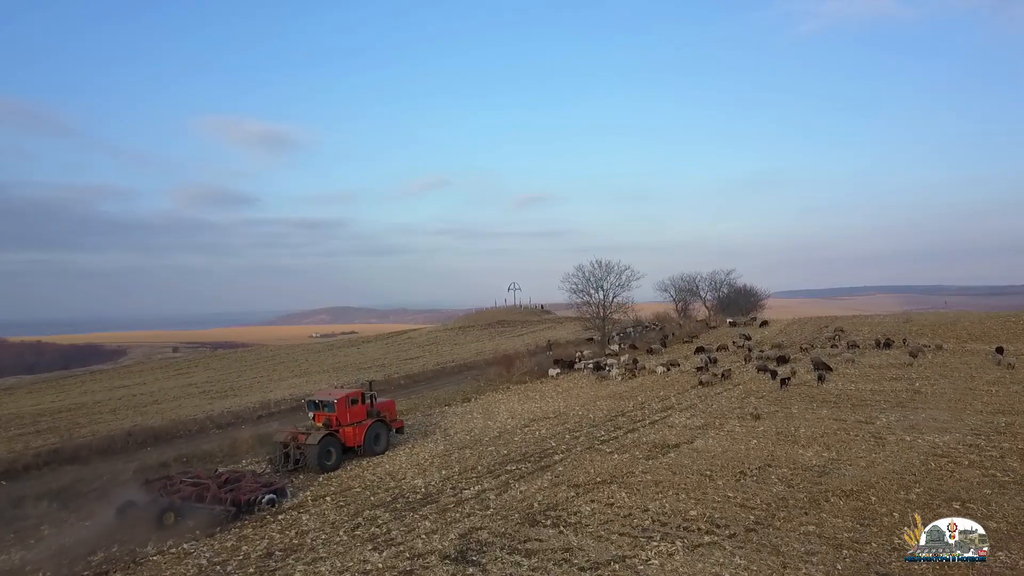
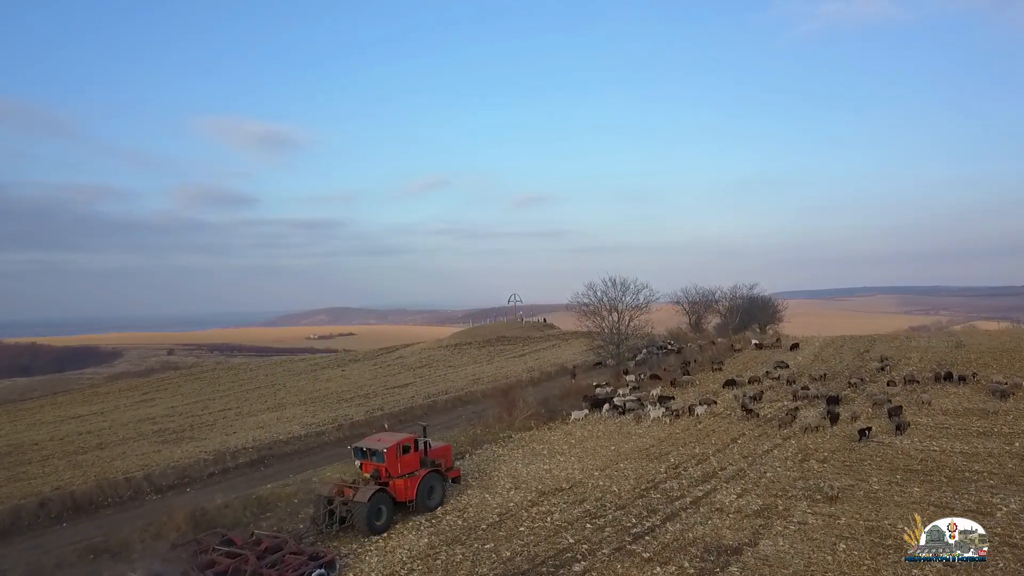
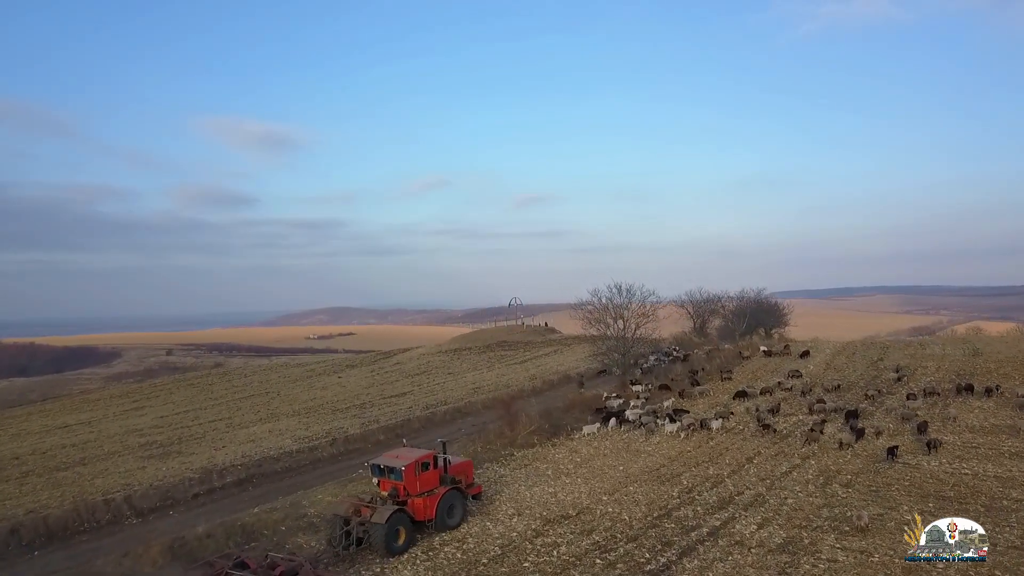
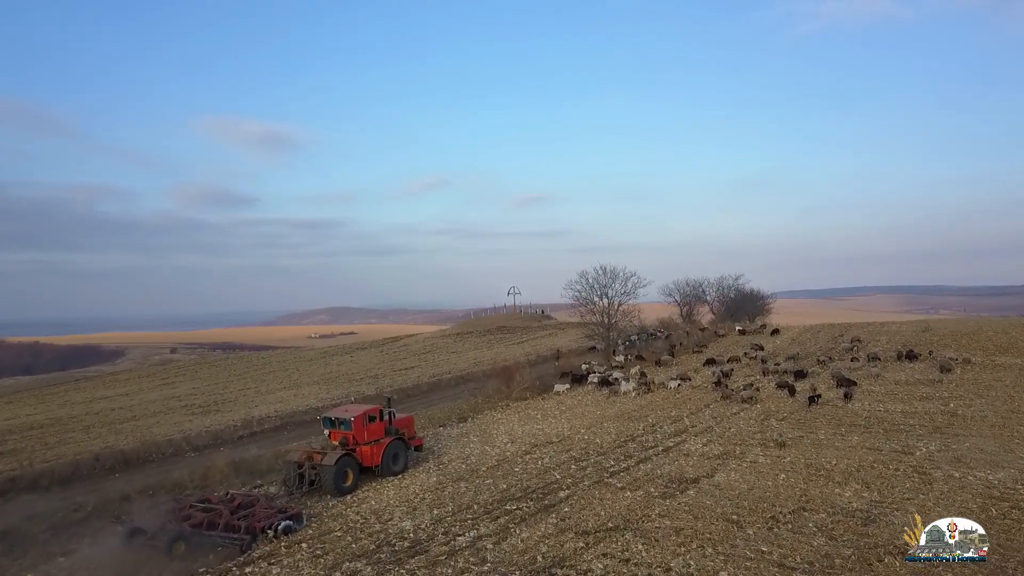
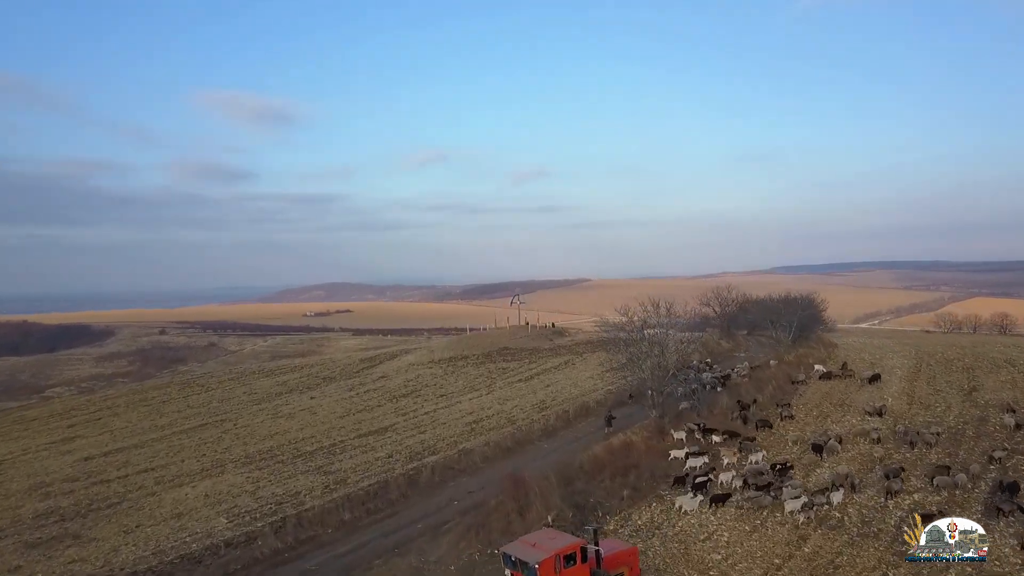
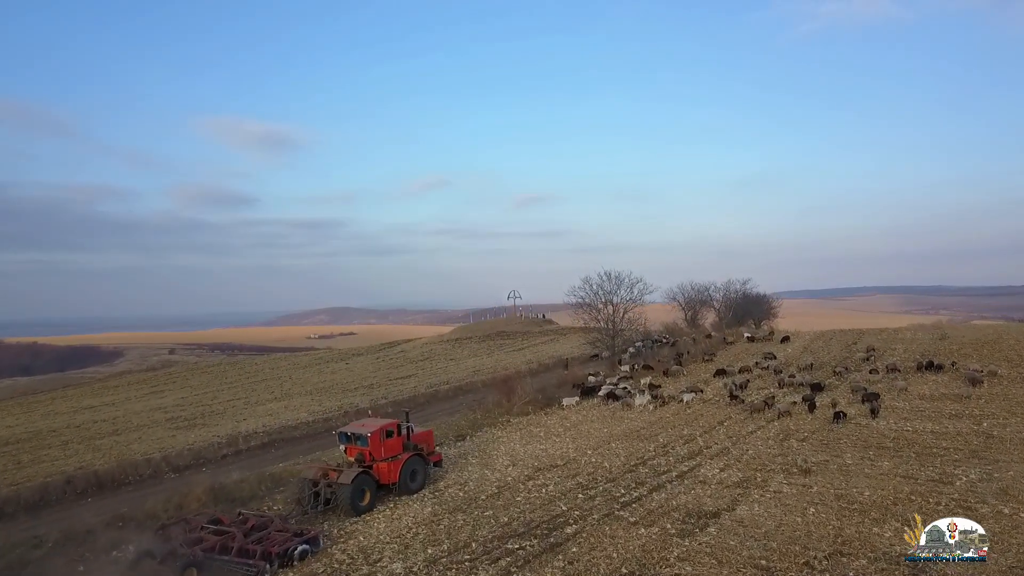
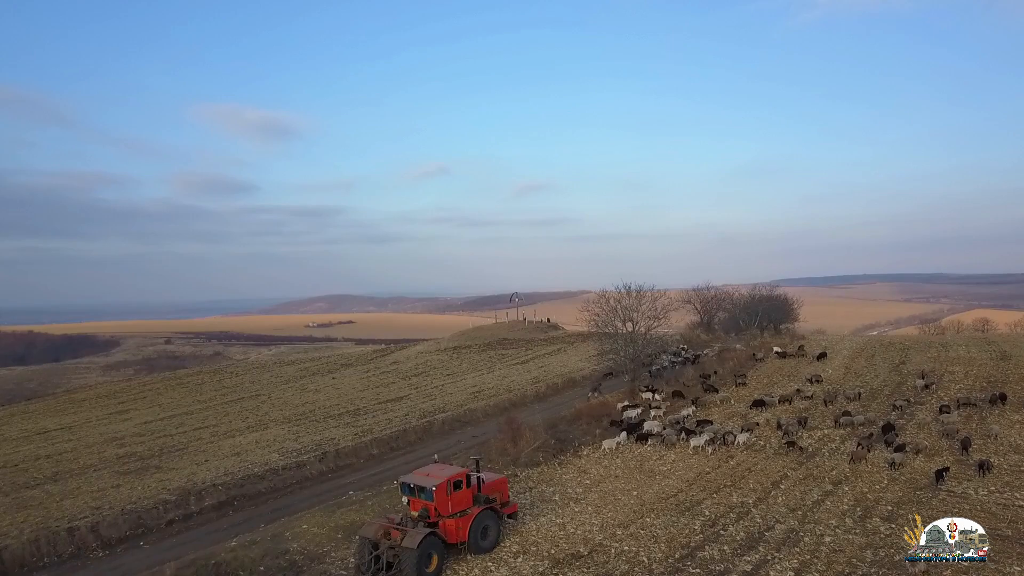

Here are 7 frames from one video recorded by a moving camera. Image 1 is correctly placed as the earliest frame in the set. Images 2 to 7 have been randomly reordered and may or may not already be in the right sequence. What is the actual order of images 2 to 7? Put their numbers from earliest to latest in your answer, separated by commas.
4, 6, 2, 3, 7, 5
